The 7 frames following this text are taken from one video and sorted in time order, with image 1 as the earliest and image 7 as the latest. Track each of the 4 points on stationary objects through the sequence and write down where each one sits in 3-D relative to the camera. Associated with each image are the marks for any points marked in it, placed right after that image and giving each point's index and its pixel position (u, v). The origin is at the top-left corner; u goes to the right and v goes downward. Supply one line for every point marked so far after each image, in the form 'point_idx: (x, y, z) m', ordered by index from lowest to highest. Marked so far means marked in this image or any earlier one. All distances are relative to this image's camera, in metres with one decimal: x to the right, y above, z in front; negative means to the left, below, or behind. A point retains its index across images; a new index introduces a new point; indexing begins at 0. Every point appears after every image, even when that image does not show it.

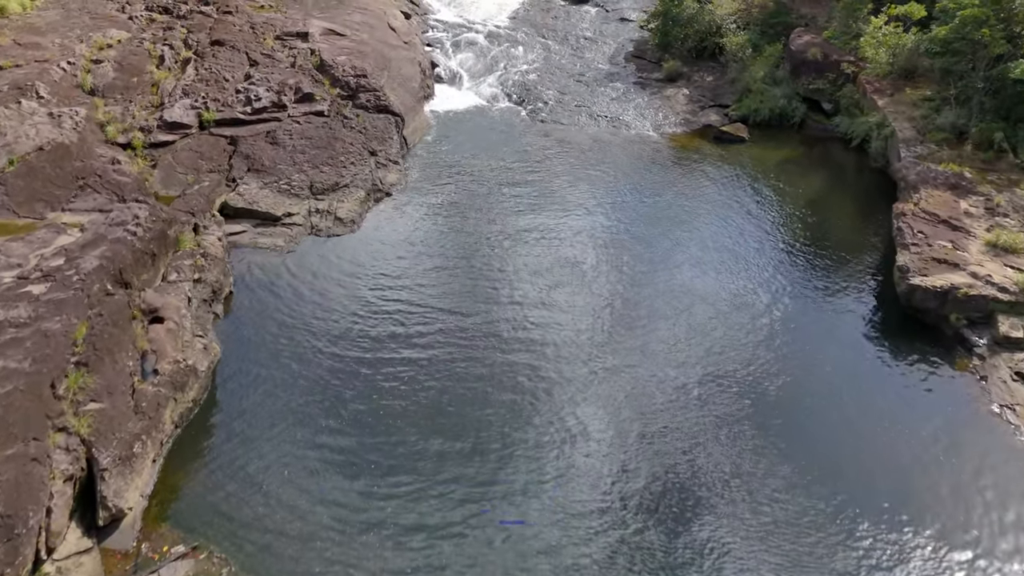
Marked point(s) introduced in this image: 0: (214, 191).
0: (-6.0, +2.0, +15.9) m
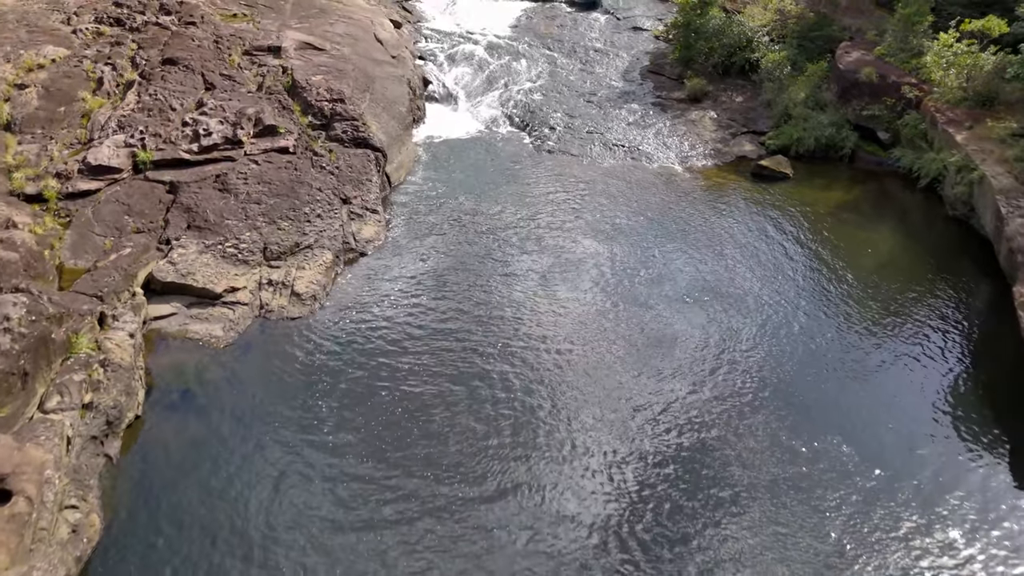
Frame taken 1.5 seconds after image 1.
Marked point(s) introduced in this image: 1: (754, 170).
0: (-6.0, +0.4, +12.5) m
1: (+5.9, +2.9, +19.7) m
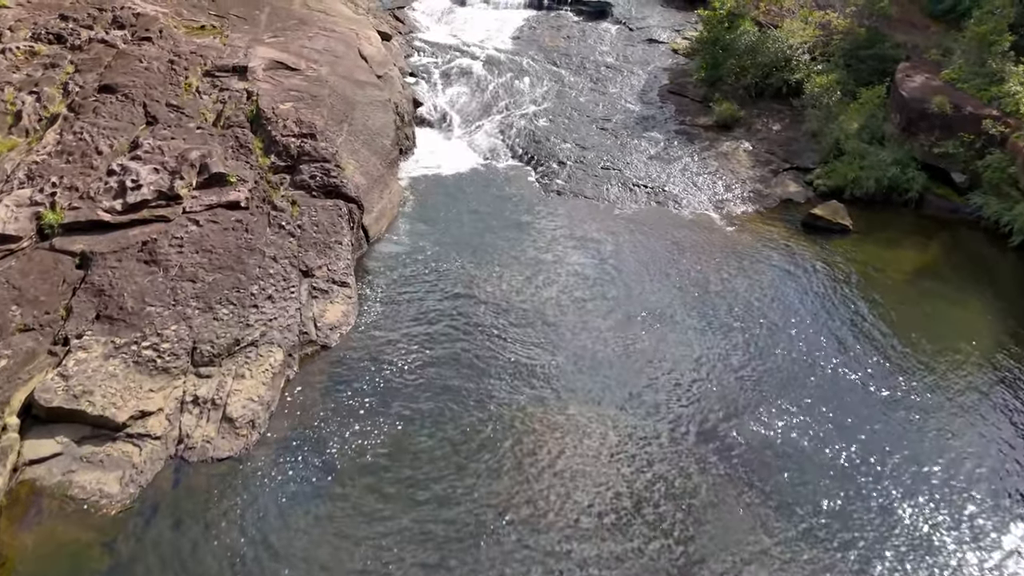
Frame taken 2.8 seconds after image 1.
0: (-5.9, -1.0, +9.3) m
1: (+6.0, +1.4, +16.5) m
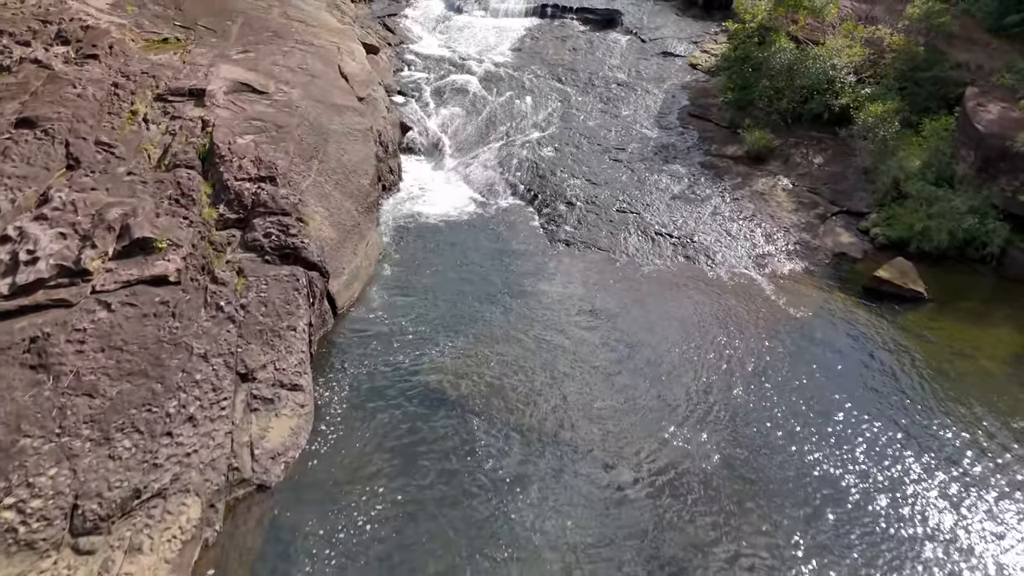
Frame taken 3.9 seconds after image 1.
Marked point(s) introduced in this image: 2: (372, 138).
0: (-5.9, -2.4, +6.5) m
1: (+6.0, +0.1, +13.6) m
2: (-3.2, +3.4, +18.0) m
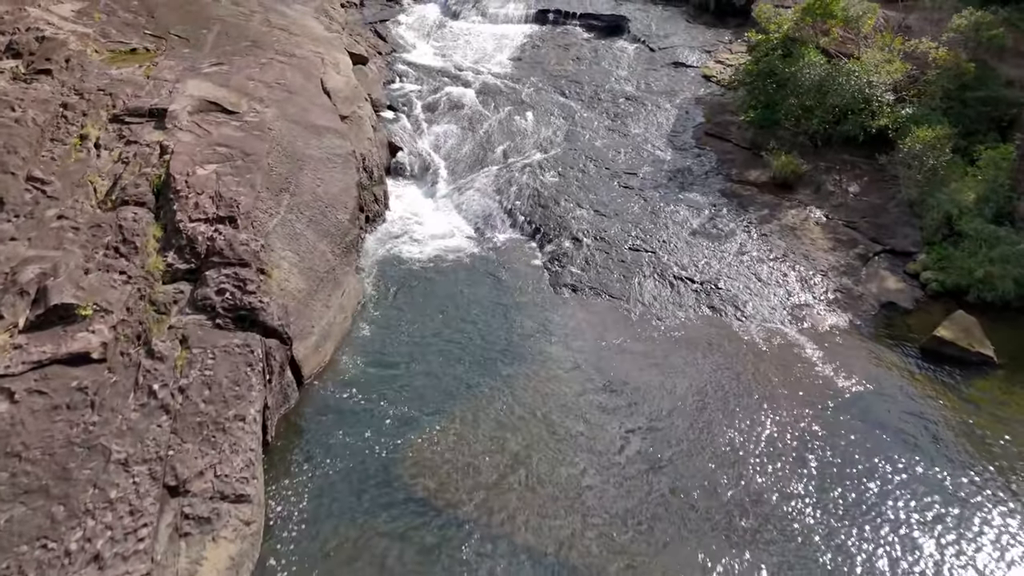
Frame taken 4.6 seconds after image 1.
0: (-5.9, -3.2, +4.6) m
1: (+5.9, -0.8, +11.7) m
2: (-3.2, +2.5, +16.1) m
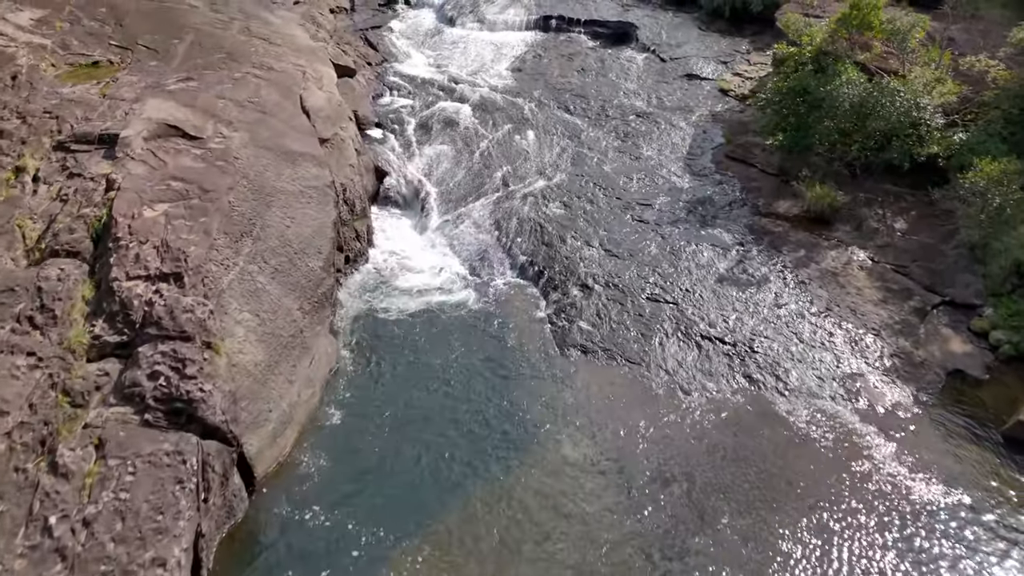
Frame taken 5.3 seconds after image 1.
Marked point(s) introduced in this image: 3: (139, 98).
0: (-5.9, -4.1, +2.6) m
1: (+5.9, -1.7, +9.8) m
2: (-3.2, +1.6, +14.2) m
3: (-7.6, +3.9, +16.1) m
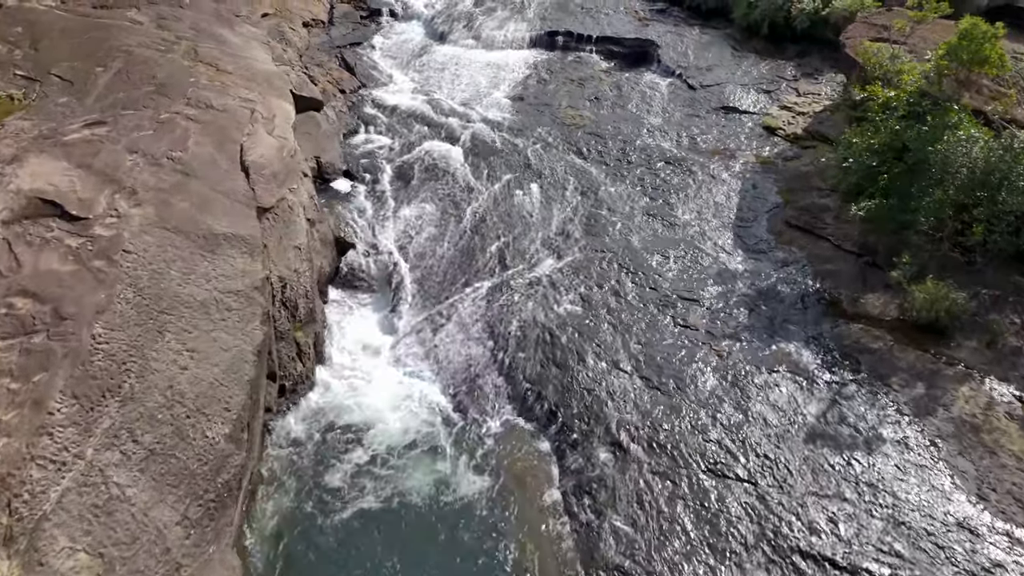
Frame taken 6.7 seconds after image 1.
0: (-5.9, -5.9, -1.3) m
1: (+5.9, -3.5, +5.8) m
2: (-3.2, -0.2, +10.2) m
3: (-7.6, +2.0, +12.2) m
